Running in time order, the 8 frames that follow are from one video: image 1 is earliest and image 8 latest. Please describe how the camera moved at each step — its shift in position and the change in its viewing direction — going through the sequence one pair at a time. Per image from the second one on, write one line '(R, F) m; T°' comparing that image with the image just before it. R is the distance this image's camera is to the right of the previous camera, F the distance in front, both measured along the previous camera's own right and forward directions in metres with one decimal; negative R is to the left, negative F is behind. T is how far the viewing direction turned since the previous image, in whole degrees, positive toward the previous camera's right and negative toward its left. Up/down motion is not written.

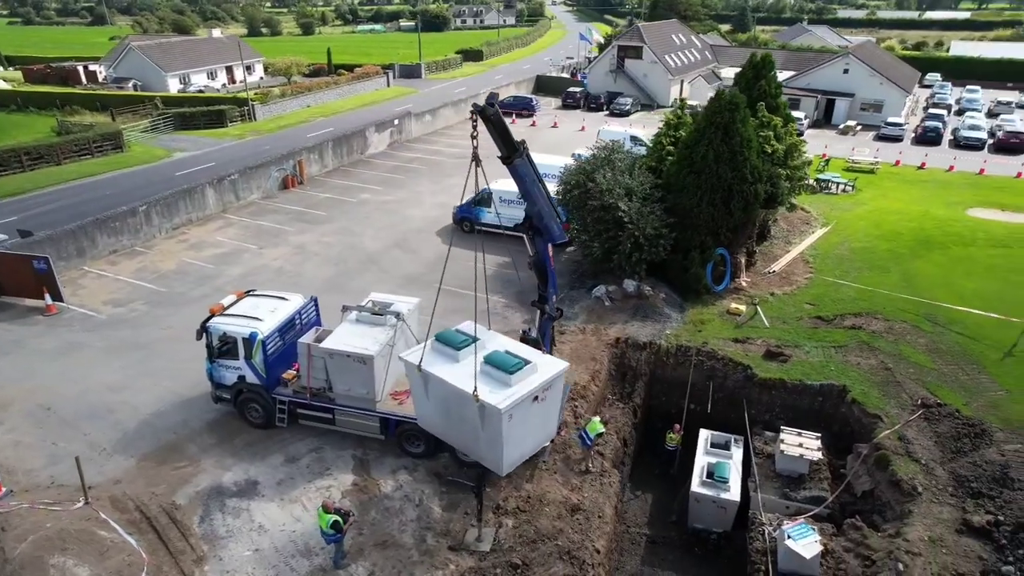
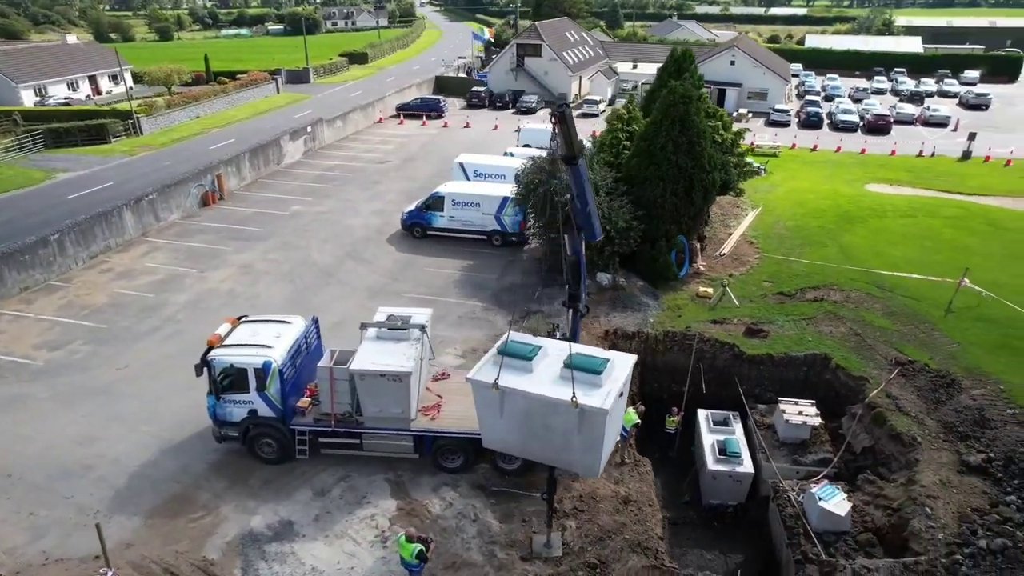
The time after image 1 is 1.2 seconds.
(-2.8, +0.4) m; +10°
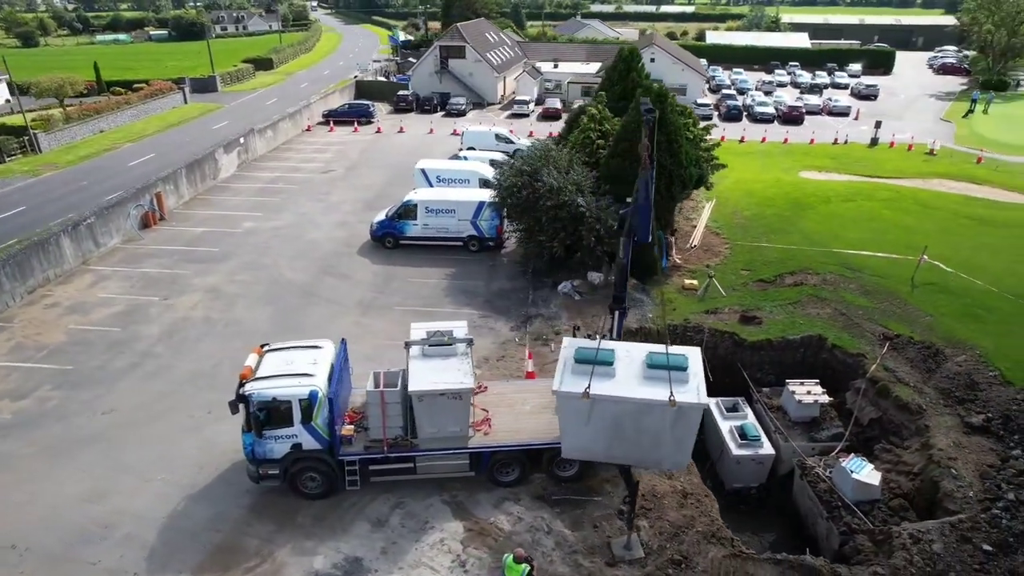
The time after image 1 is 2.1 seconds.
(-2.7, +0.3) m; +8°
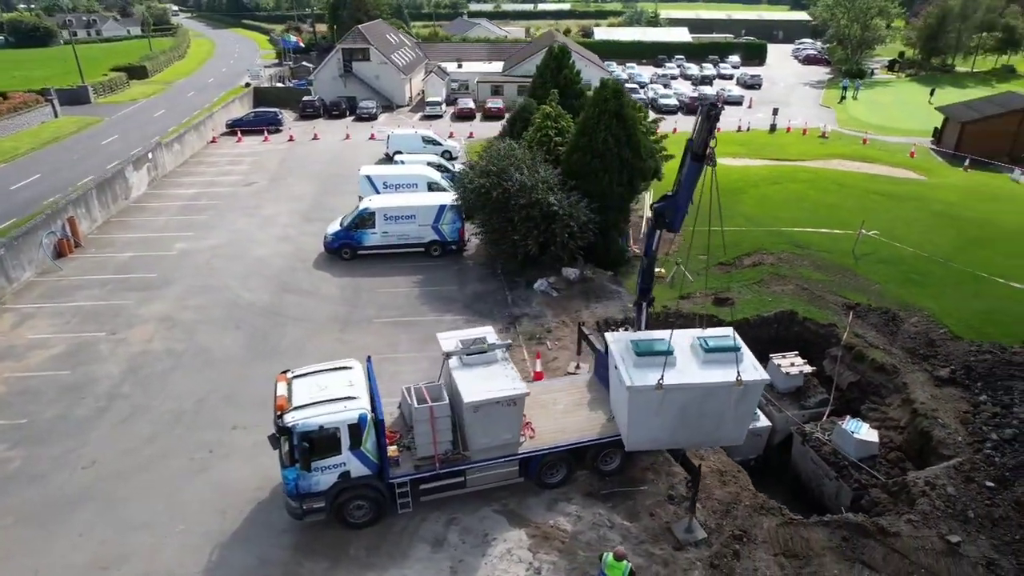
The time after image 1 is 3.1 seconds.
(-2.8, +0.3) m; +10°
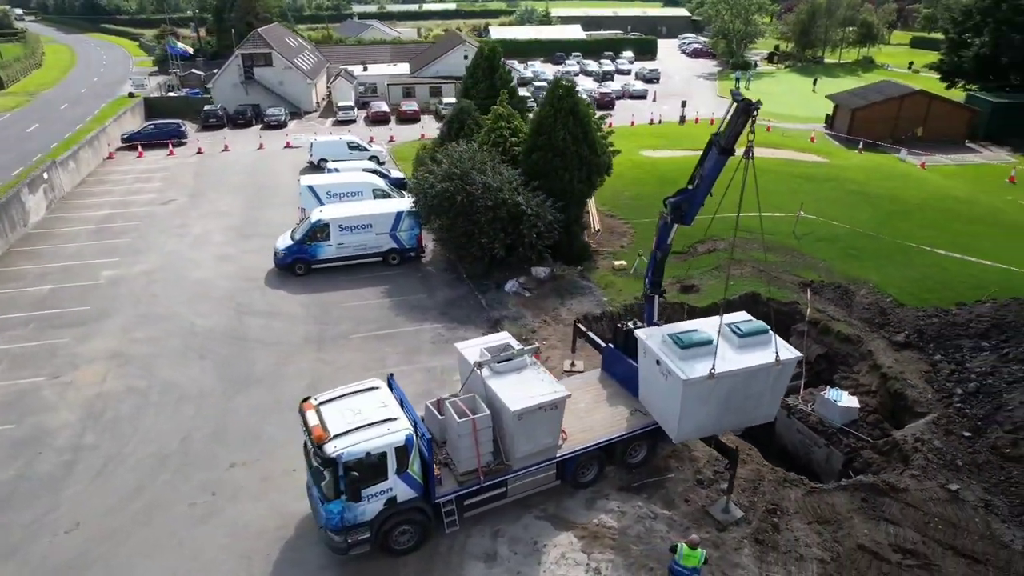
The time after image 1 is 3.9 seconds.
(-2.4, +0.3) m; +9°
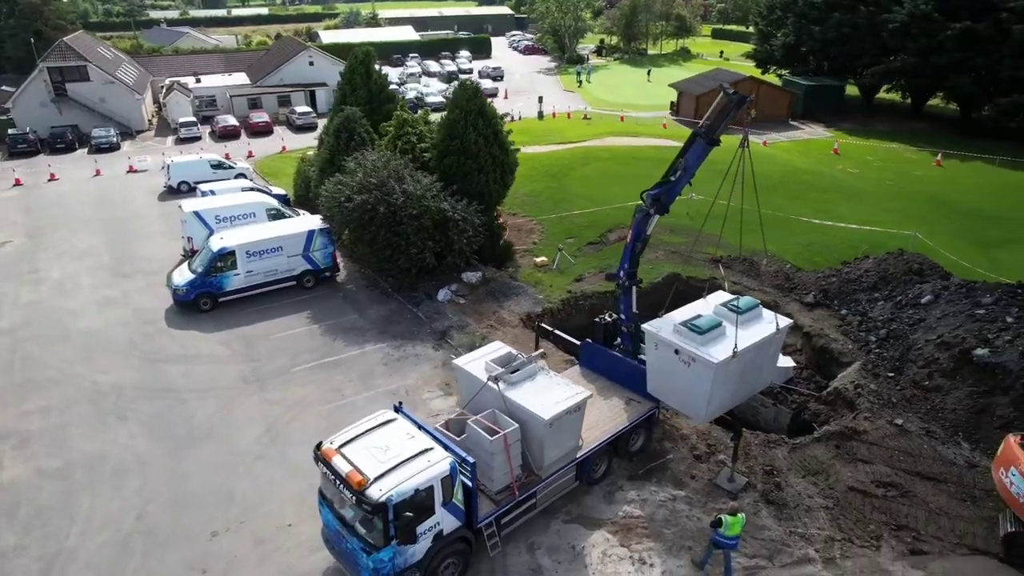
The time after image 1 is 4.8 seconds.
(-2.9, +0.6) m; +14°
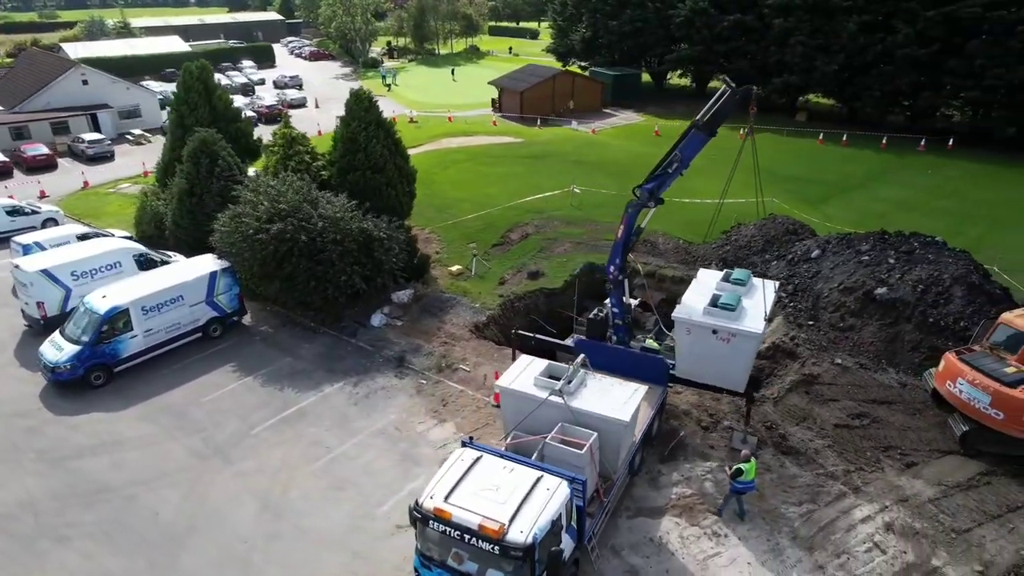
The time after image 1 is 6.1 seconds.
(-4.3, +1.0) m; +18°
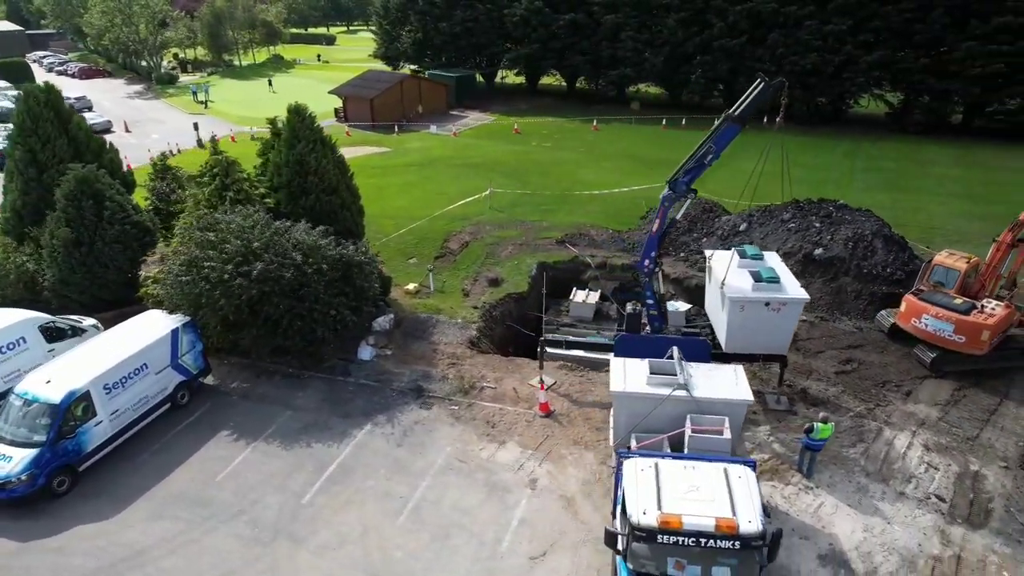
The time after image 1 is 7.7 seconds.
(-5.2, +1.1) m; +17°
